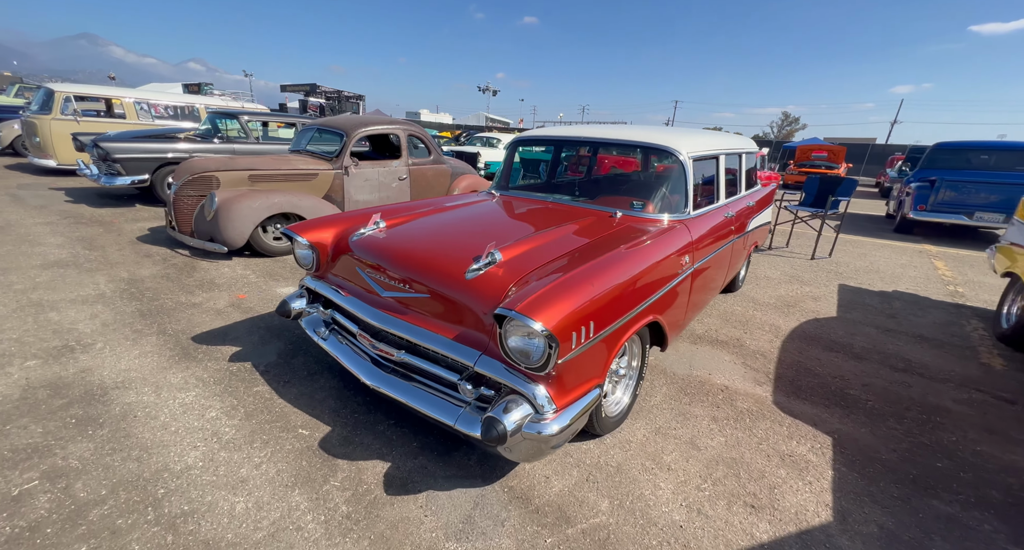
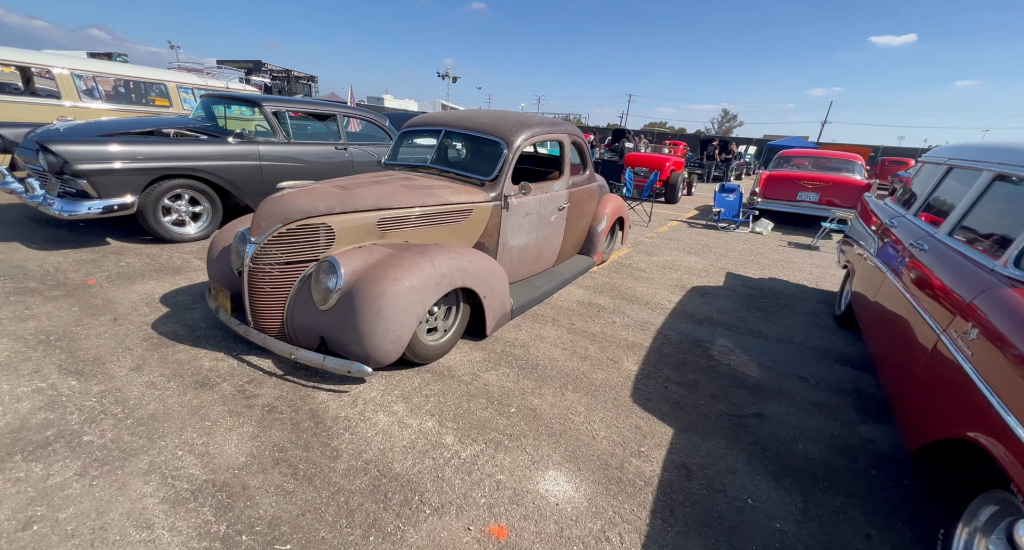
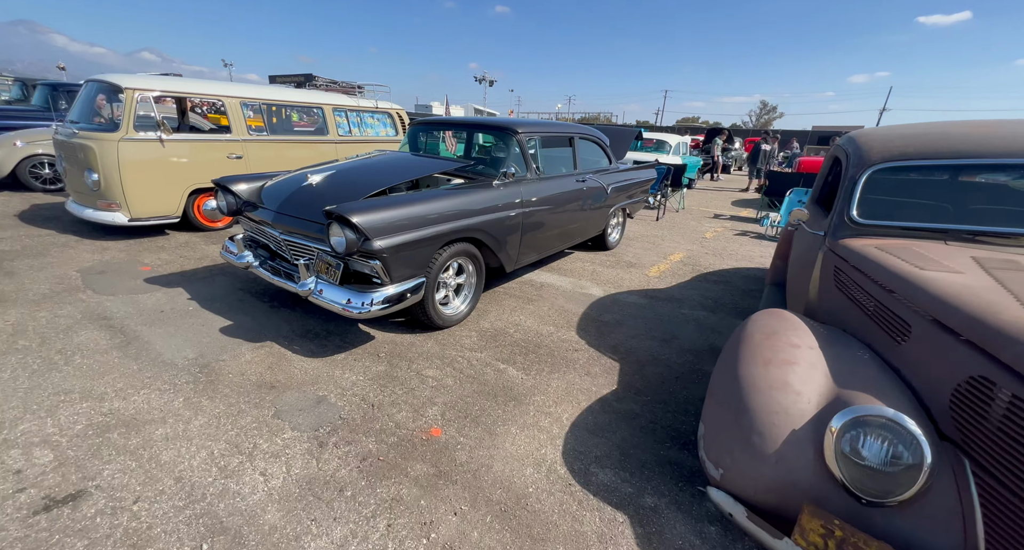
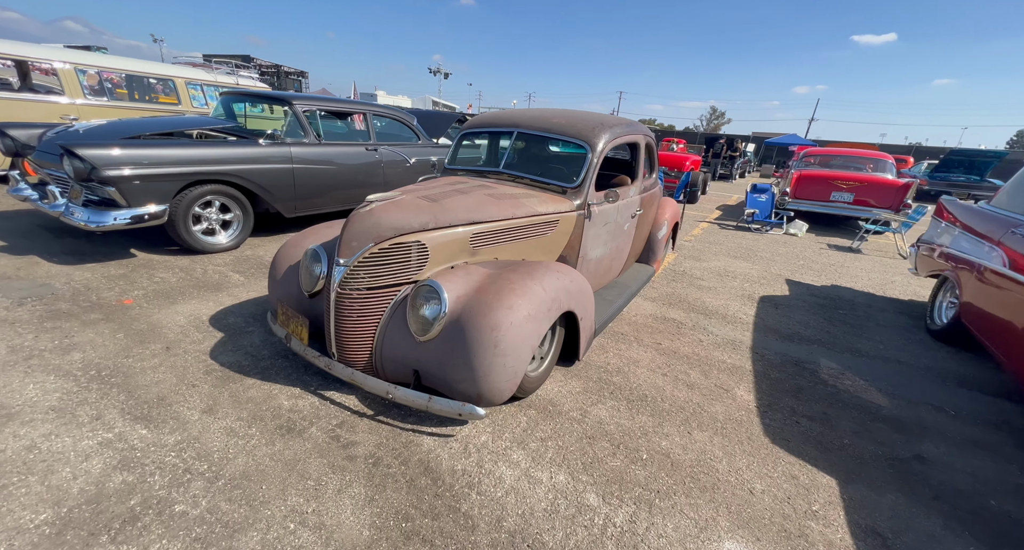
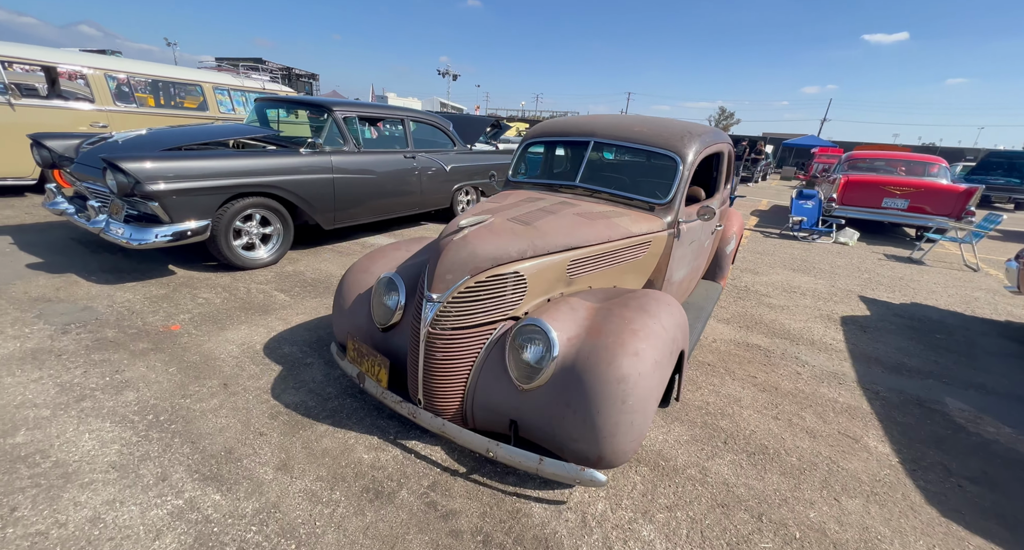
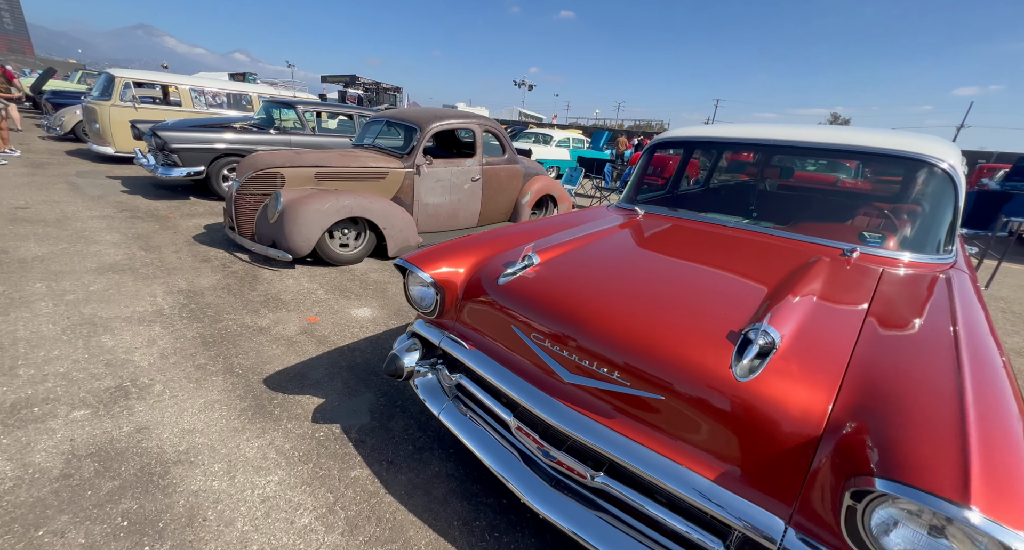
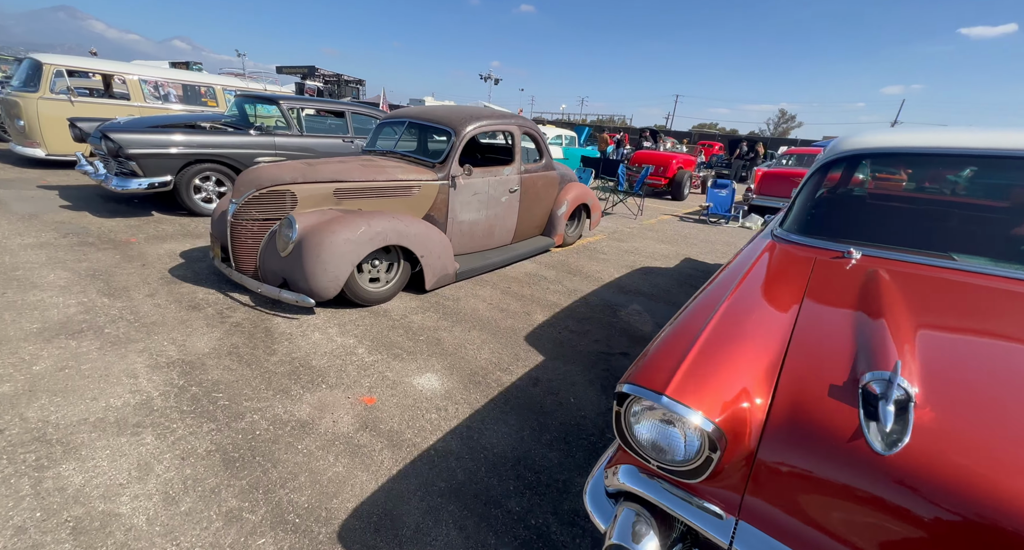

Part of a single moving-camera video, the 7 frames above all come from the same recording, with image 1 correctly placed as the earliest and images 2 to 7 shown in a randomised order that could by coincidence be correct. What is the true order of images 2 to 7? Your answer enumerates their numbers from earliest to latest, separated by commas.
6, 7, 2, 4, 5, 3
